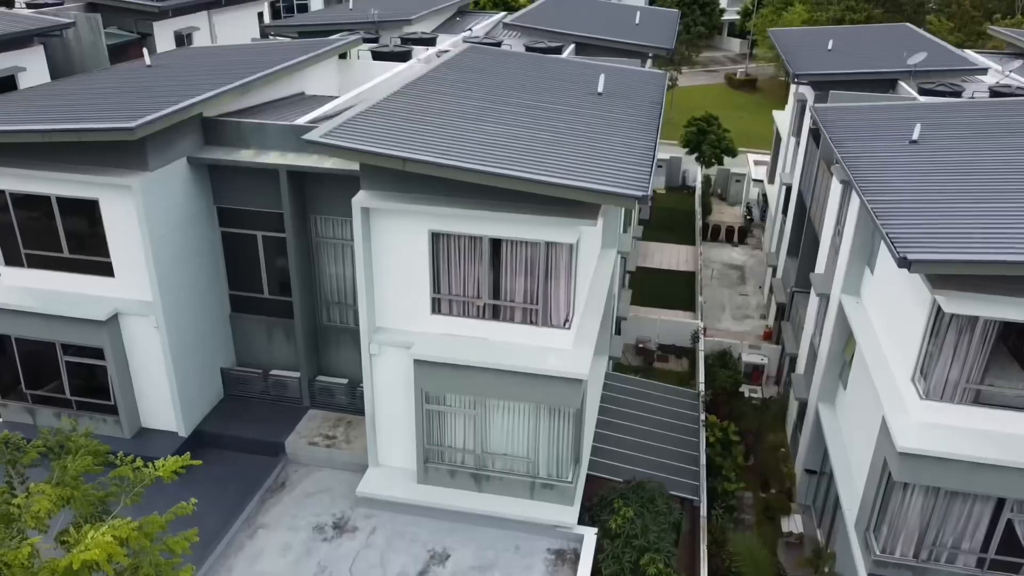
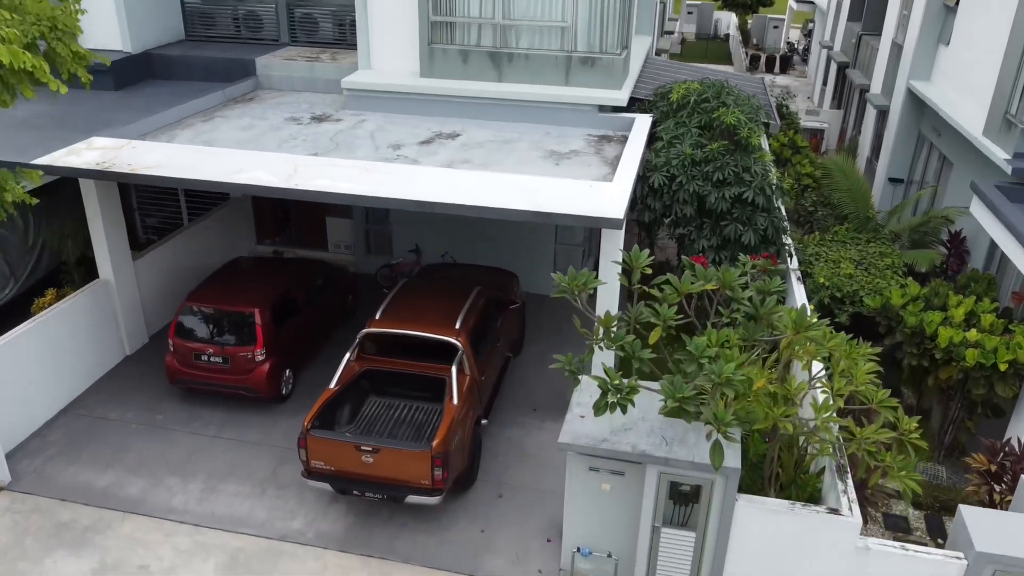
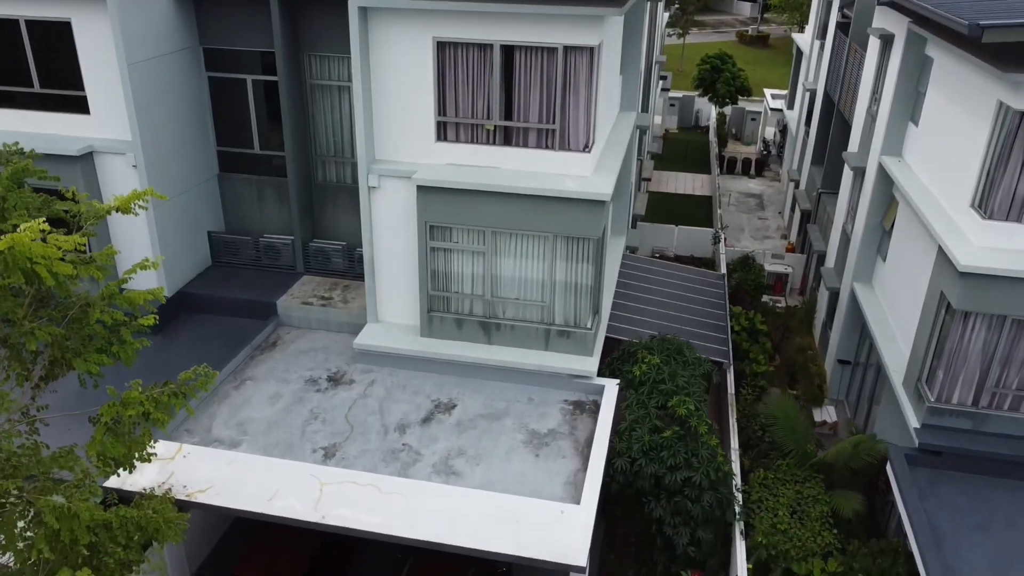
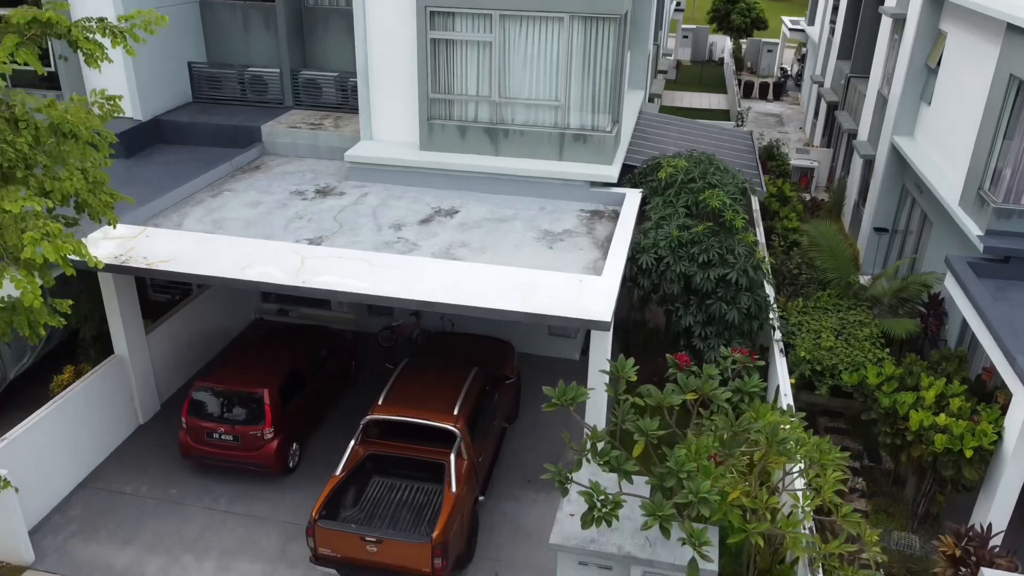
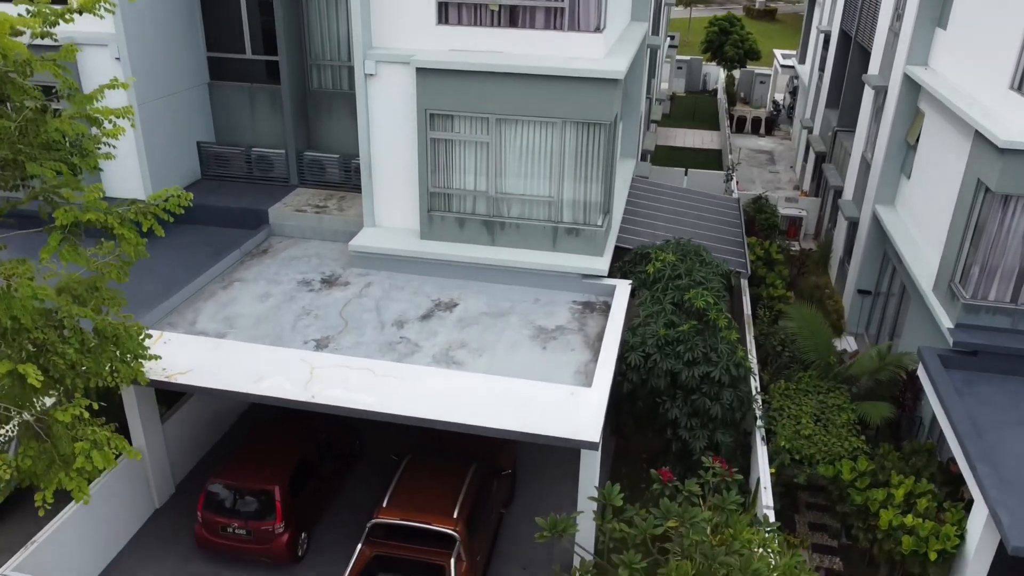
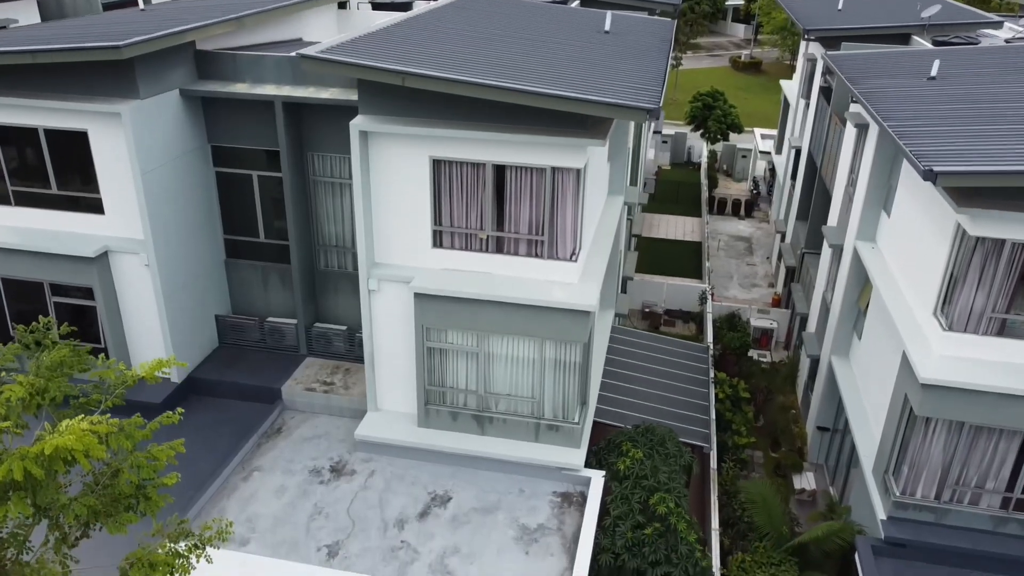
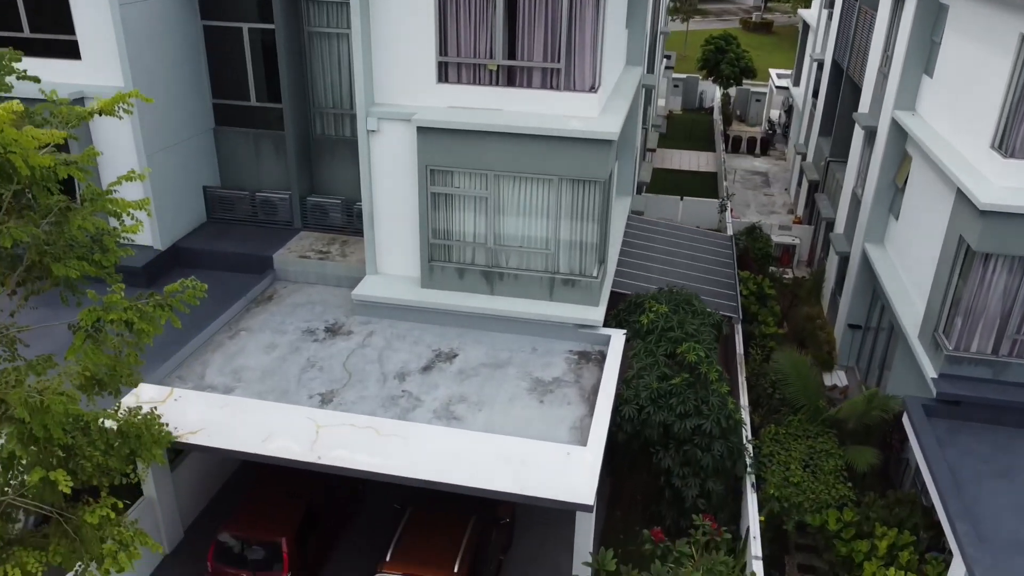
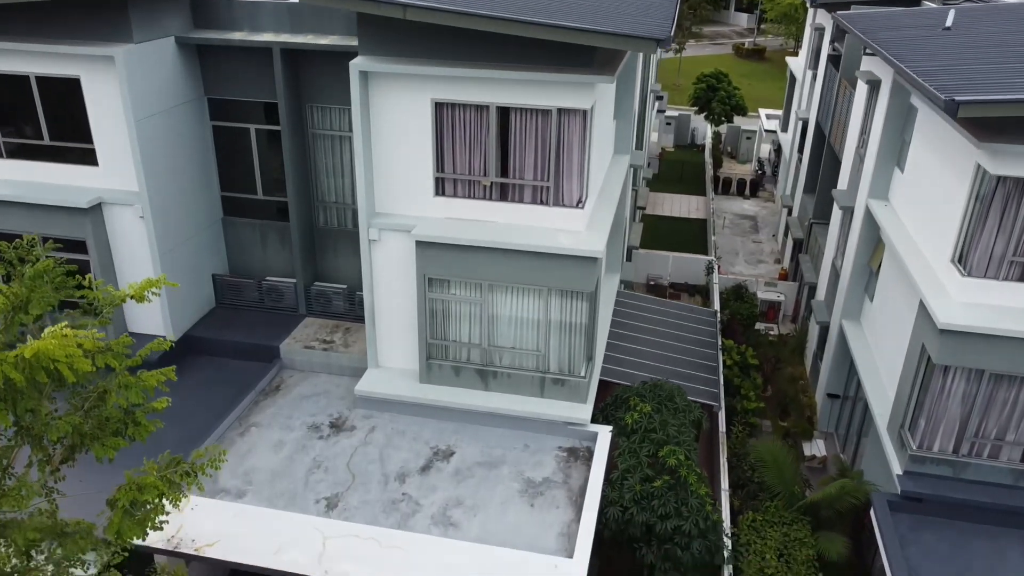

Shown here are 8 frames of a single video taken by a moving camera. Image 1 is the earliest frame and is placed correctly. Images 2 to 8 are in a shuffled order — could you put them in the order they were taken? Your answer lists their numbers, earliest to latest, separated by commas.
6, 8, 3, 7, 5, 4, 2
